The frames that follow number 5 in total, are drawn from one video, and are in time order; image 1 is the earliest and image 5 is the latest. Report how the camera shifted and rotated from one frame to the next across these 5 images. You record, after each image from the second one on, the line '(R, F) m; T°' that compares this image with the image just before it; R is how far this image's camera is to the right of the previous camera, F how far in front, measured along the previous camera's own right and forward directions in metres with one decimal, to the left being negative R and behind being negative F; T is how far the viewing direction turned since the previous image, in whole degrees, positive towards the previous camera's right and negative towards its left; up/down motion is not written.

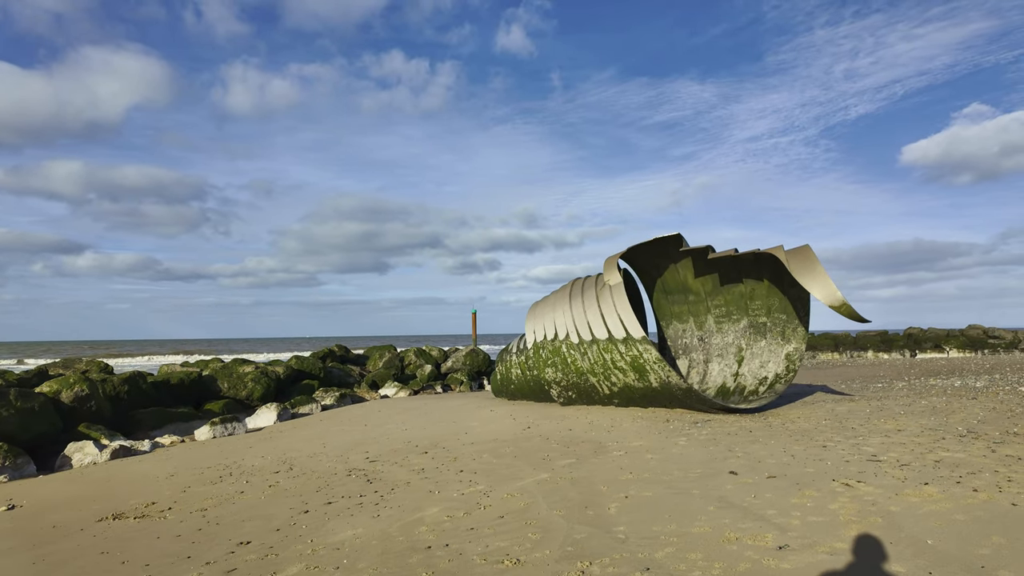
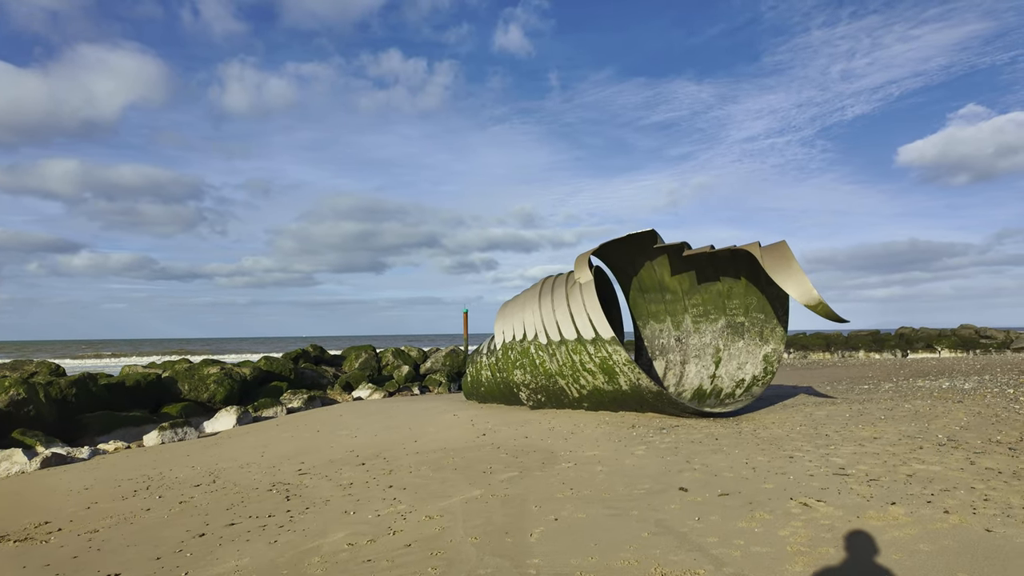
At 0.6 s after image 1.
(+0.5, +0.5) m; 0°
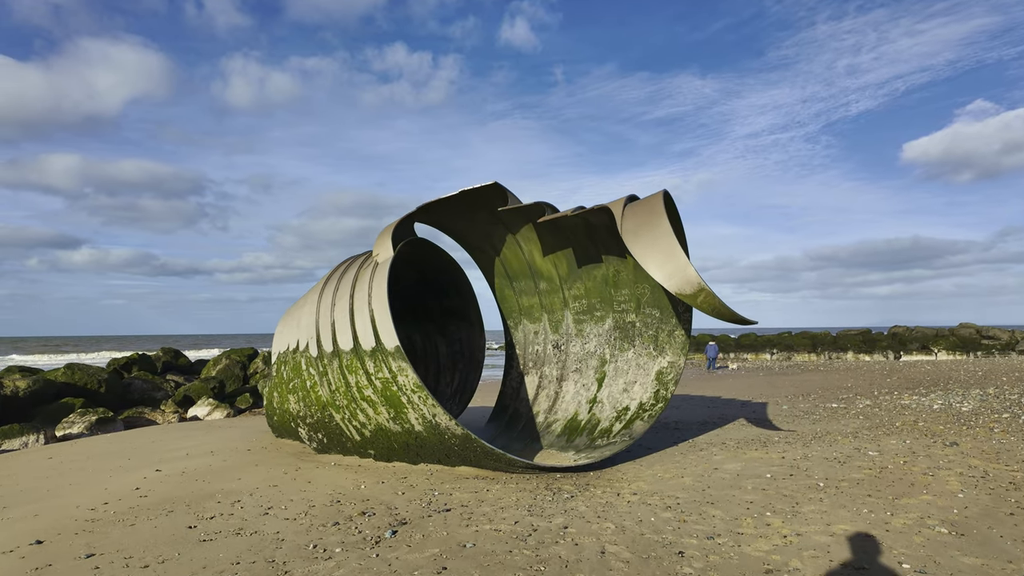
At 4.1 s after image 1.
(+2.6, +3.3) m; 0°
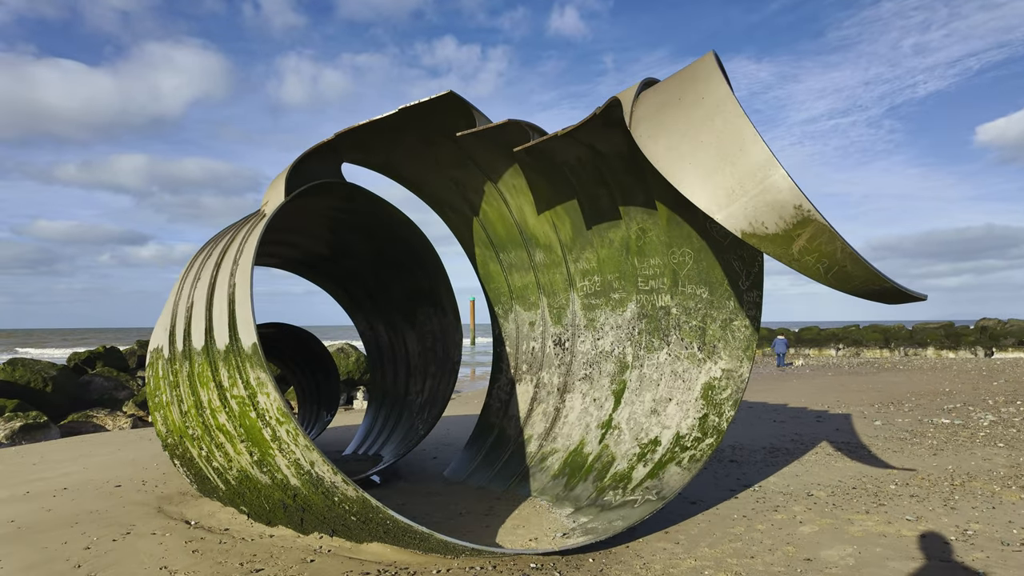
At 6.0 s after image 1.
(+0.6, +2.3) m; -5°
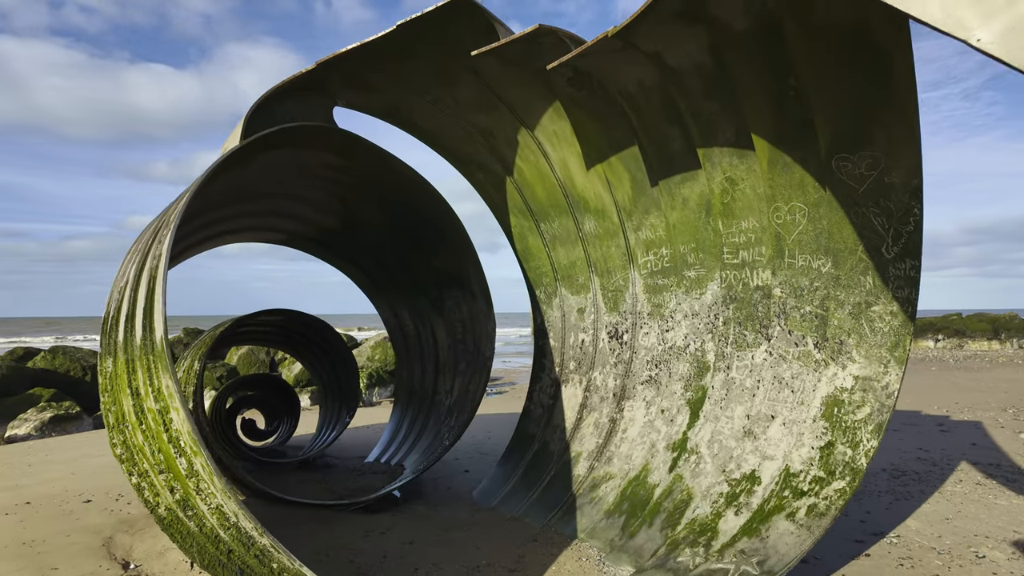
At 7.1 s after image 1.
(+0.2, +1.2) m; -6°
